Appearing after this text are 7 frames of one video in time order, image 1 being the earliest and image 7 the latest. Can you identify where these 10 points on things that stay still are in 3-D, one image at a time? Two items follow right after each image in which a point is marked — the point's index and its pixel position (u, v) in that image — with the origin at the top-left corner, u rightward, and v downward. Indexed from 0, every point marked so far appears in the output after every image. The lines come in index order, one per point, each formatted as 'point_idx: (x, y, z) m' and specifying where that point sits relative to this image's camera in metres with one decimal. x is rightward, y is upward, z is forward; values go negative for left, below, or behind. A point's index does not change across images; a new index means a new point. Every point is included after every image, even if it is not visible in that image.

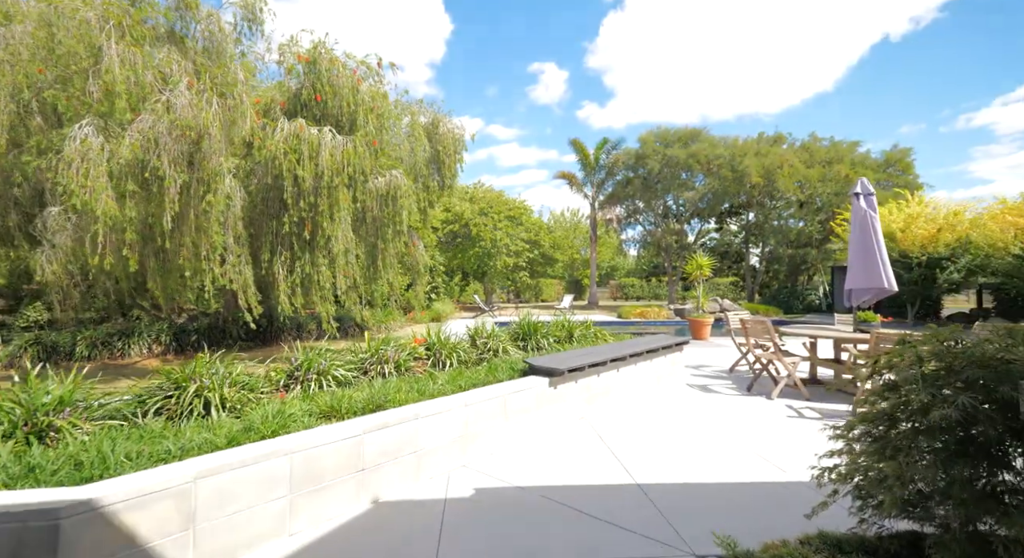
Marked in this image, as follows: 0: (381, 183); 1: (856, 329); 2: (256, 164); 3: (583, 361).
0: (-1.9, +1.4, +7.3) m
1: (+4.3, -0.6, +6.3) m
2: (-3.2, +1.4, +6.3) m
3: (+0.7, -0.8, +4.6) m
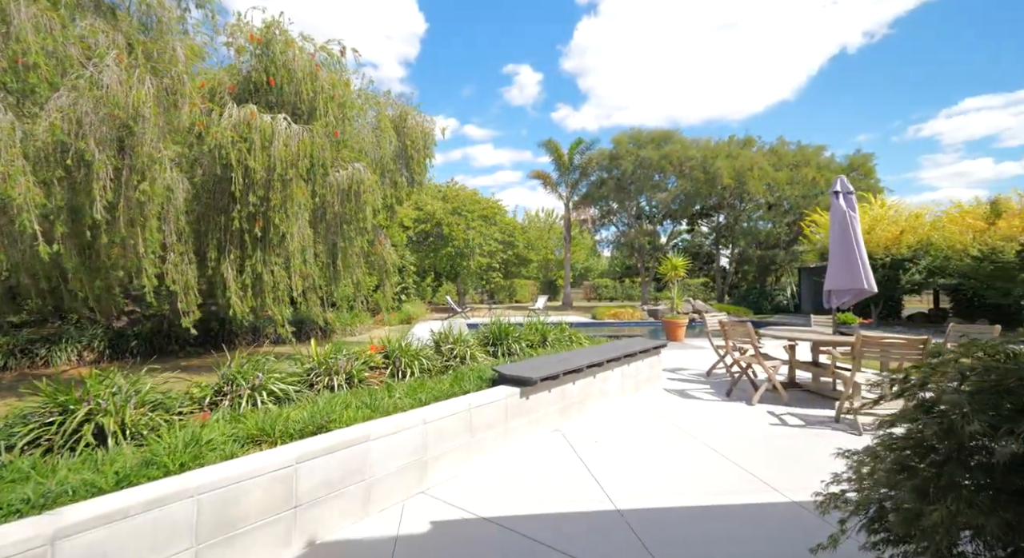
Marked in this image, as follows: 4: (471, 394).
0: (-2.3, +1.4, +6.8) m
1: (+3.9, -0.6, +6.2) m
2: (-3.5, +1.4, +5.7) m
3: (+0.4, -0.8, +4.3) m
4: (-0.3, -0.8, +3.6) m
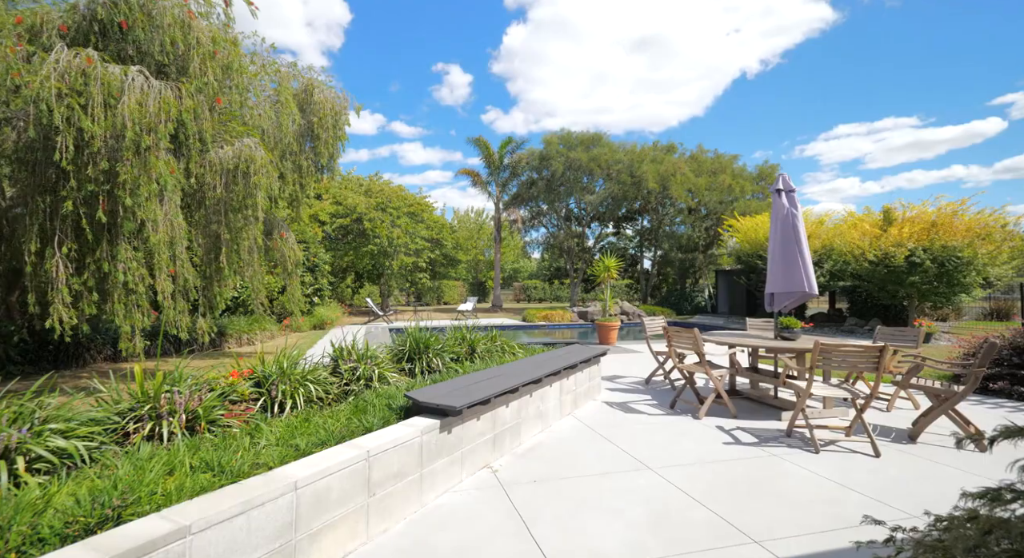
0: (-3.2, +1.4, +5.6) m
1: (+3.1, -0.7, +5.9) m
2: (-4.3, +1.4, +4.4) m
3: (-0.1, -0.8, +3.5) m
4: (-0.8, -0.8, +2.8) m
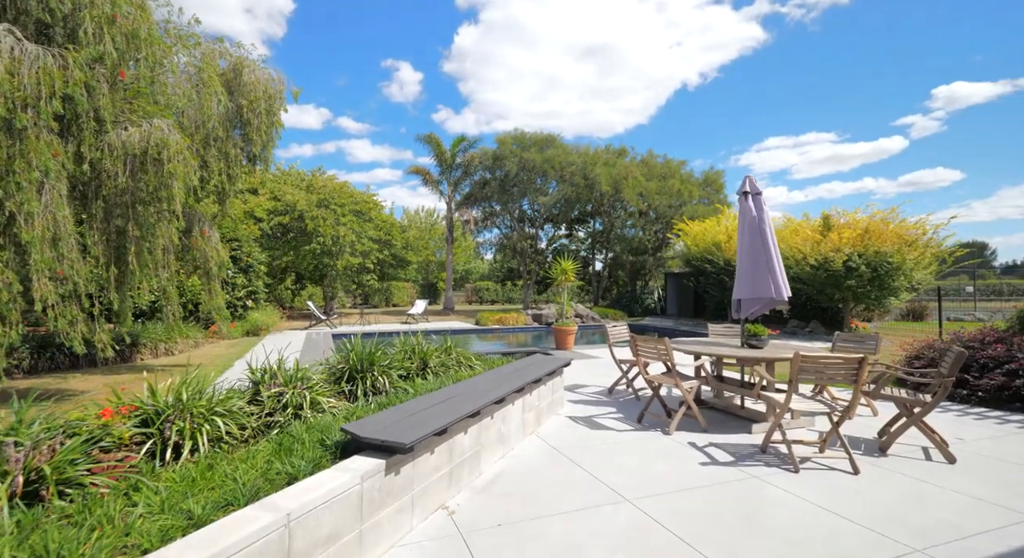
0: (-3.6, +1.3, +4.8) m
1: (+2.6, -0.7, +5.7) m
2: (-4.6, +1.4, +3.5) m
3: (-0.4, -0.8, +3.0) m
4: (-0.9, -0.9, +2.2) m
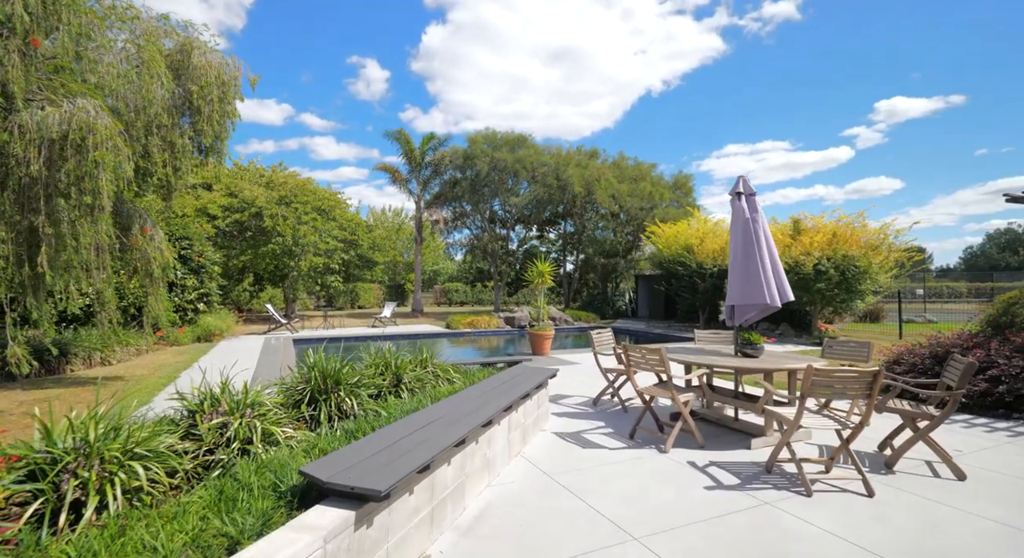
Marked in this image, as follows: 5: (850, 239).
0: (-3.7, +1.3, +4.1) m
1: (+2.4, -0.8, +5.4) m
2: (-4.6, +1.4, +2.7) m
3: (-0.4, -0.9, +2.5) m
4: (-0.9, -0.9, +1.7) m
5: (+10.8, +1.3, +16.2) m
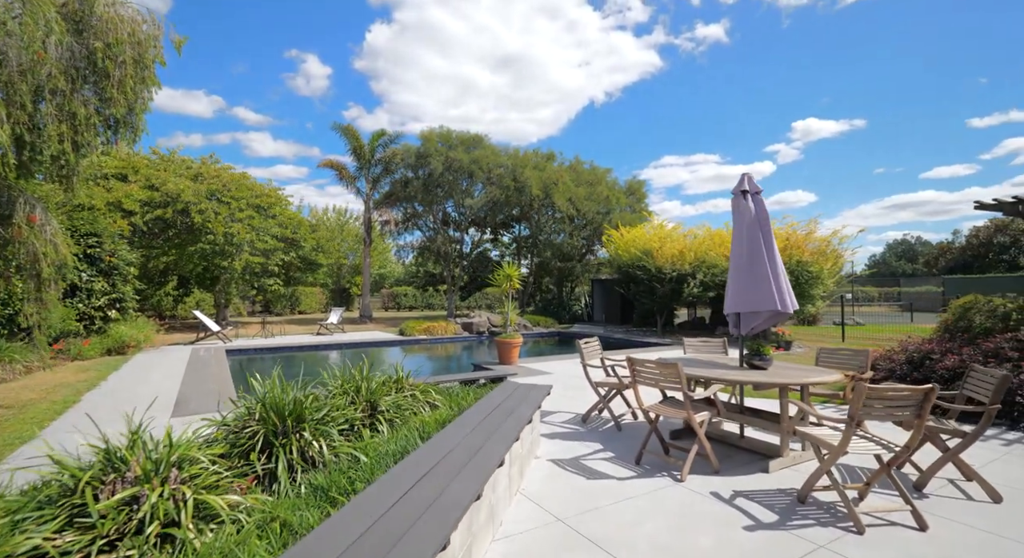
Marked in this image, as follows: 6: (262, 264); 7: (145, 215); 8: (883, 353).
0: (-3.7, +1.3, +3.0) m
1: (+2.3, -0.8, +4.9) m
2: (-4.4, +1.4, +1.6) m
3: (-0.2, -0.9, +1.7) m
4: (-0.6, -0.9, +0.9) m
5: (+9.5, +1.1, +16.6) m
6: (-8.9, +0.5, +18.1) m
7: (-11.6, +2.1, +16.2) m
8: (+6.1, -1.2, +8.3) m
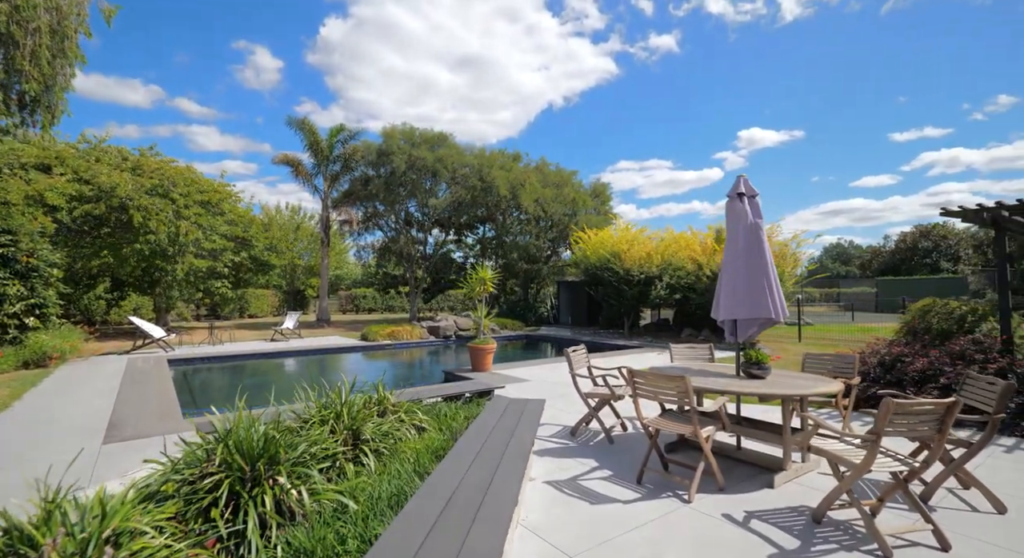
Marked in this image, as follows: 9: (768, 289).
0: (-3.6, +1.3, +2.4) m
1: (+2.1, -0.9, +4.7) m
2: (-4.2, +1.4, +0.8) m
3: (-0.1, -0.9, +1.3) m
4: (-0.4, -0.9, +0.4) m
5: (+8.4, +1.0, +17.0) m
6: (-10.1, +0.5, +17.0) m
7: (-12.6, +2.0, +14.8) m
8: (+5.7, -1.3, +8.4) m
9: (+2.4, -0.1, +4.6) m
